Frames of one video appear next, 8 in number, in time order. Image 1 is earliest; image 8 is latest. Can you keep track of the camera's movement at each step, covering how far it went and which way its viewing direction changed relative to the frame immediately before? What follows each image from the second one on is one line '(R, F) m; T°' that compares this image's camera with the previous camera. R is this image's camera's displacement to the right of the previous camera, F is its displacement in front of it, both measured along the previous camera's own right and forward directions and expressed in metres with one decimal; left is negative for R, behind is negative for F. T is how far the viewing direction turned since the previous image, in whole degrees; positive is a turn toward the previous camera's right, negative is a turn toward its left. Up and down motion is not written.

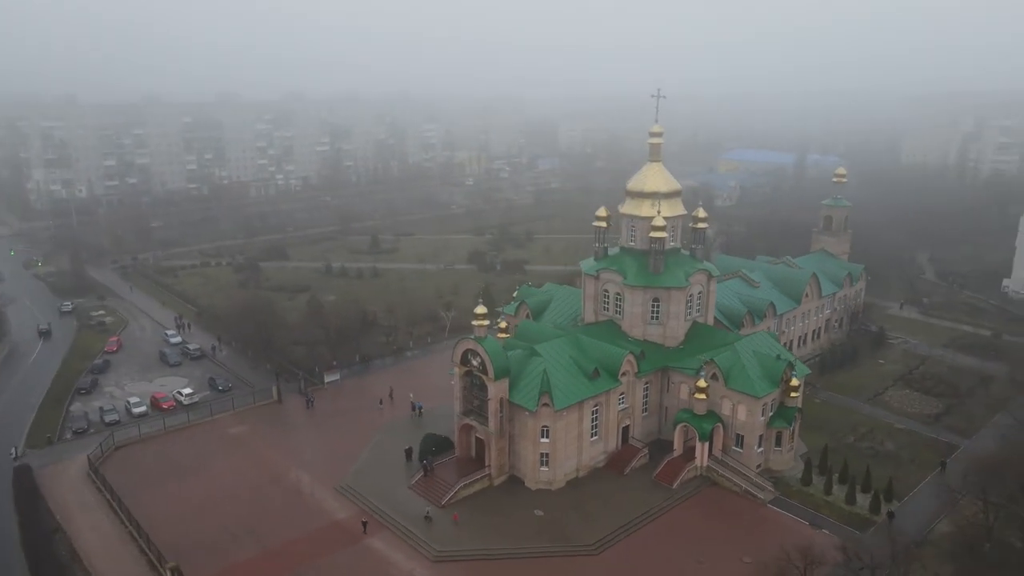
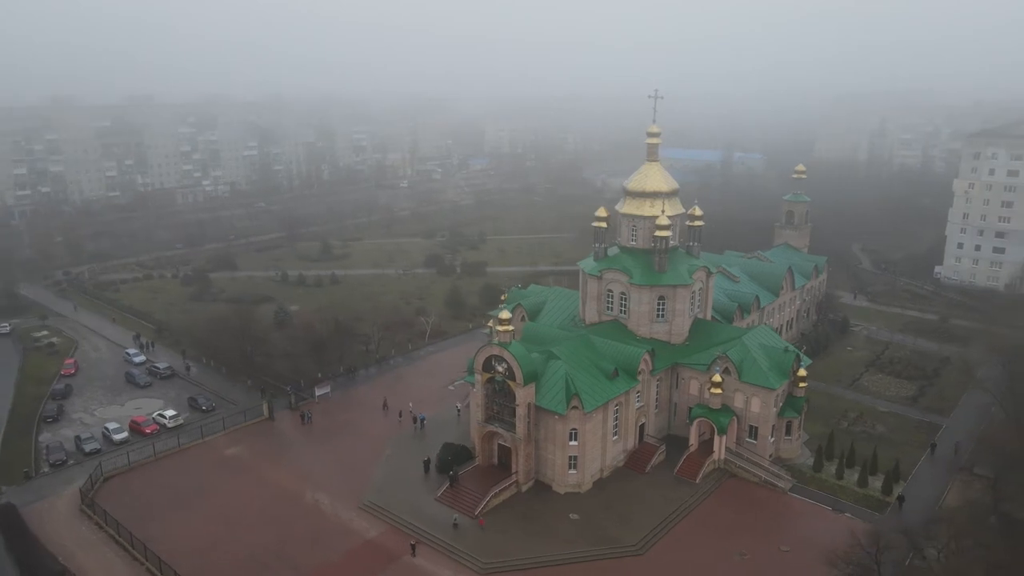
(-4.1, +0.6) m; +7°
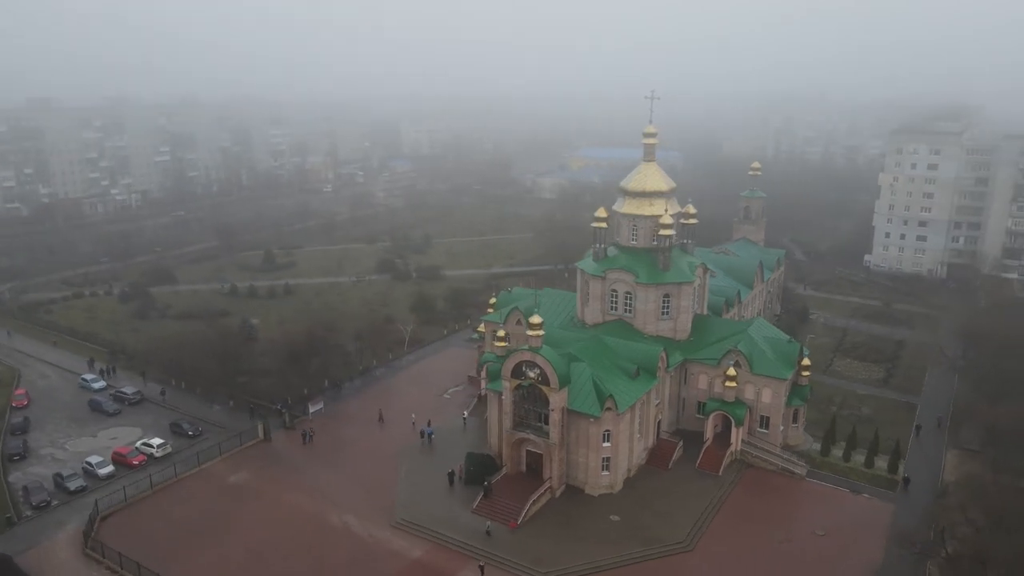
(-4.7, +0.7) m; +8°
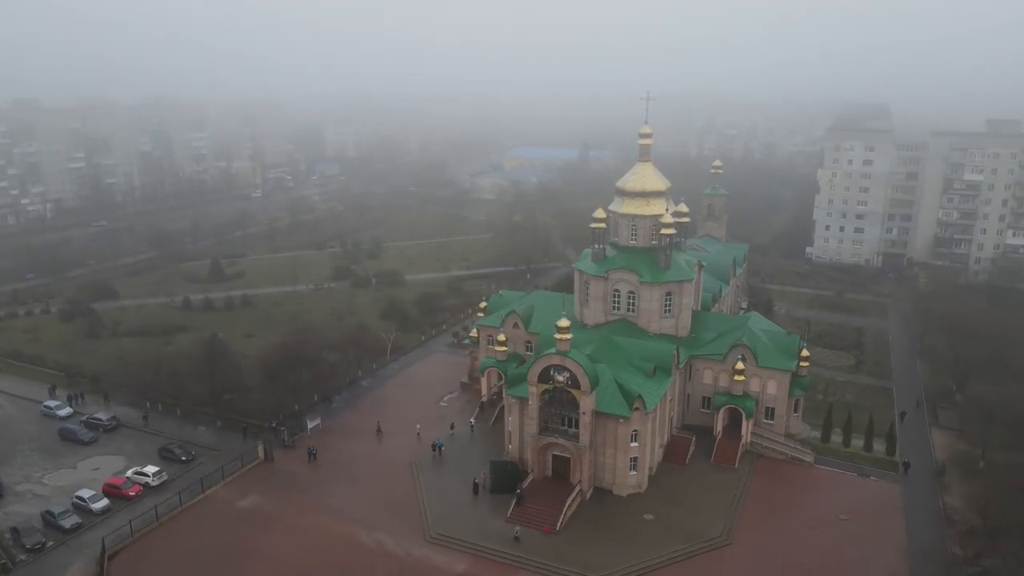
(-4.1, +0.6) m; +7°
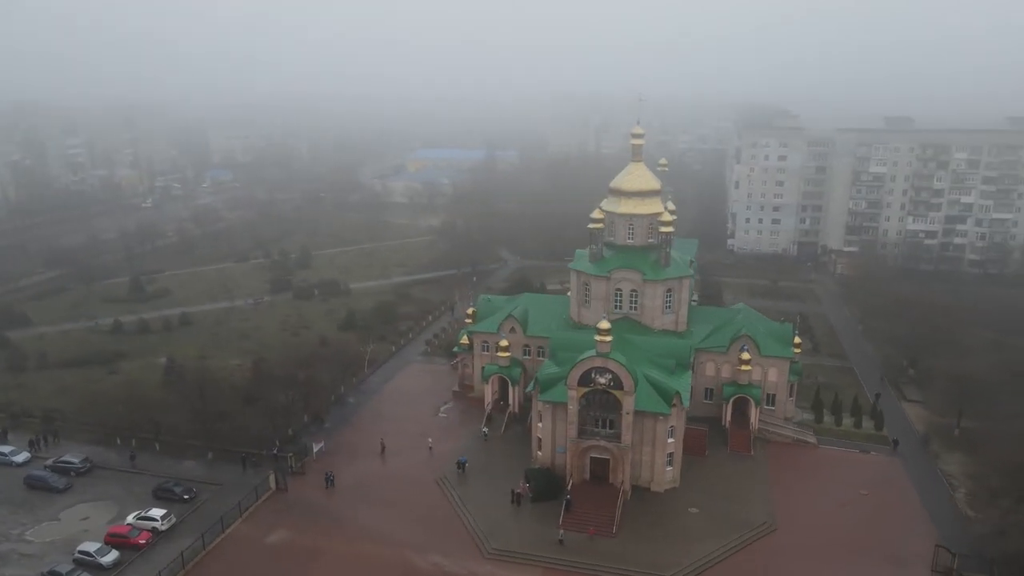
(-5.8, +1.0) m; +10°
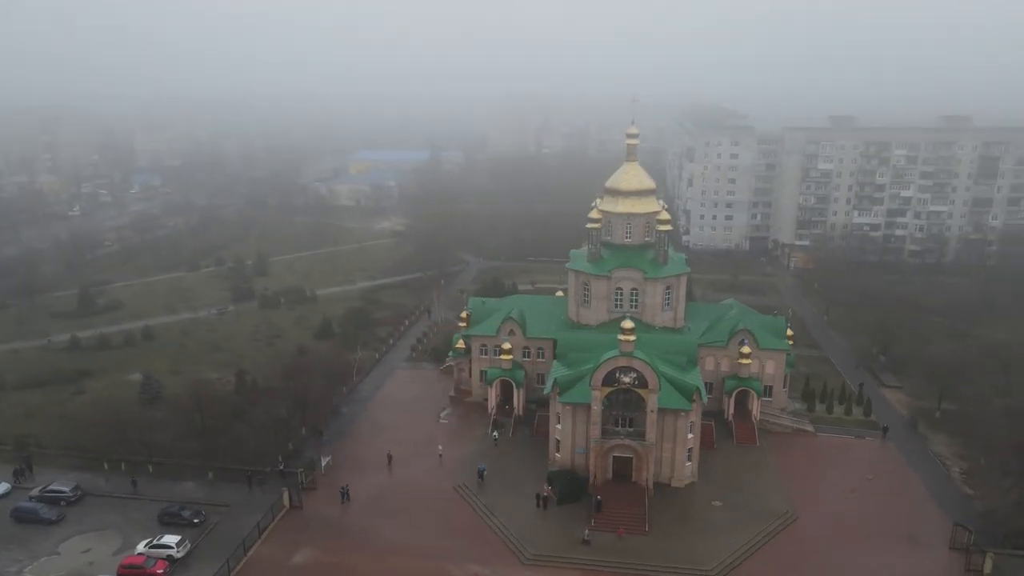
(-3.5, +0.4) m; +6°
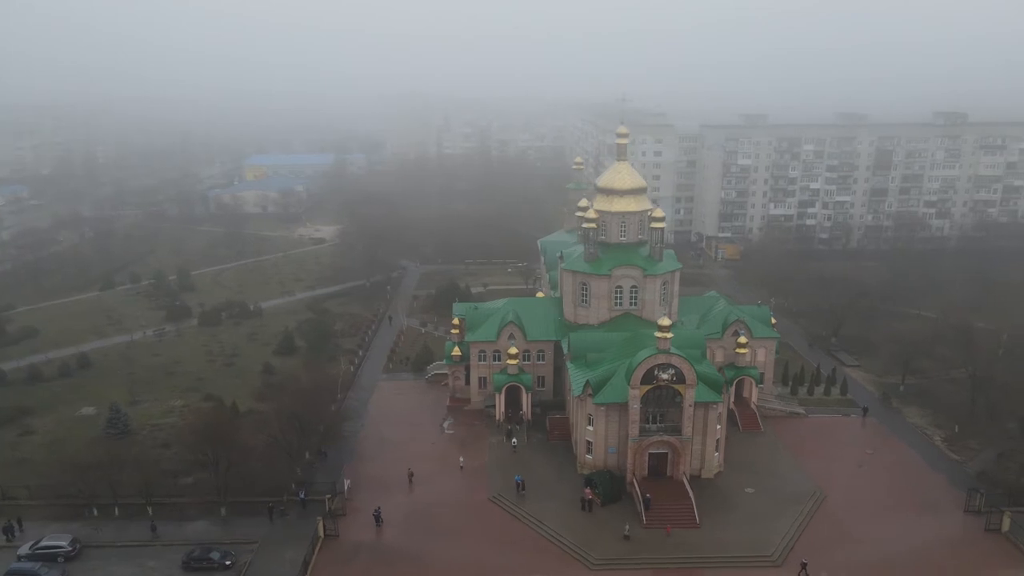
(-5.8, +1.0) m; +10°
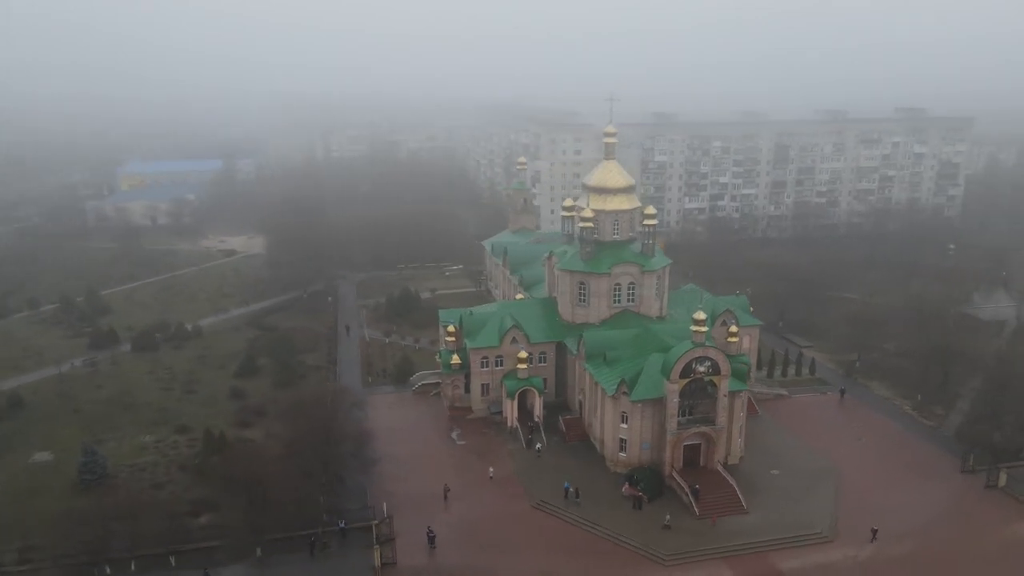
(-6.3, +1.1) m; +10°
